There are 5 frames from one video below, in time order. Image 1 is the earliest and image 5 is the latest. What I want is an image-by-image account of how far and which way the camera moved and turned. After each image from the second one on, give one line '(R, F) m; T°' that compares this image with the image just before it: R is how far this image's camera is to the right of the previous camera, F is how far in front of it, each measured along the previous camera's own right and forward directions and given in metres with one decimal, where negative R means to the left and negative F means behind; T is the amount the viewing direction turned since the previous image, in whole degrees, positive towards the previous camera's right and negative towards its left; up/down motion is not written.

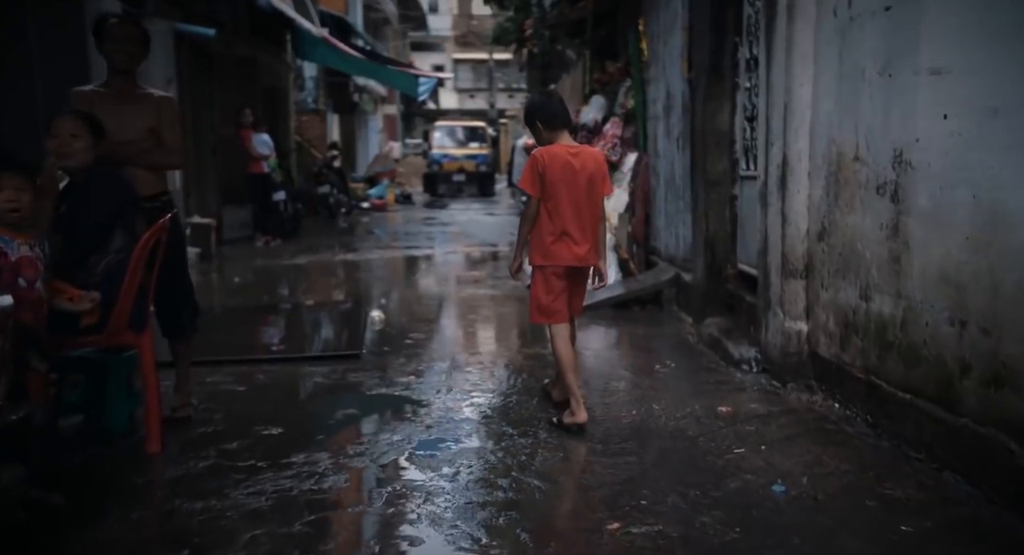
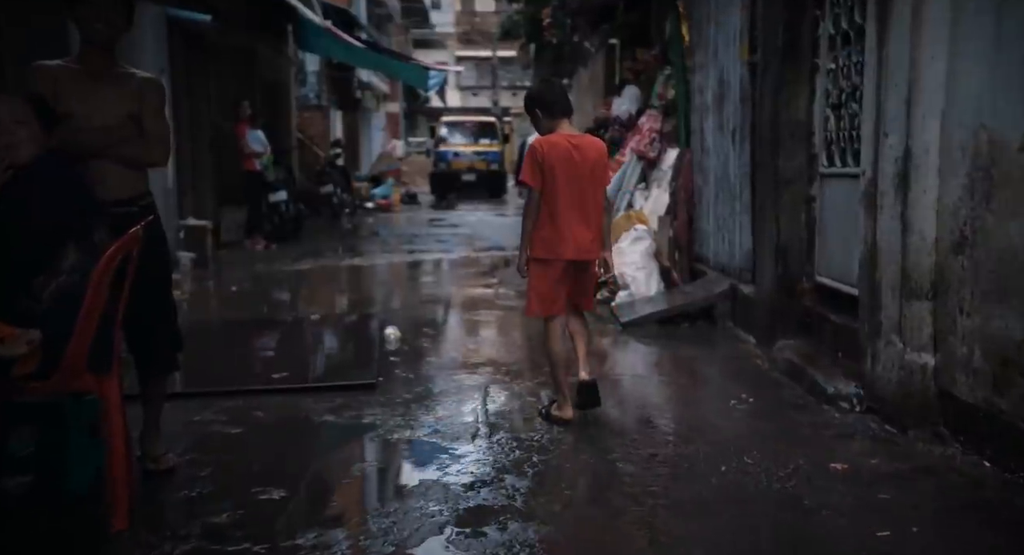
(-0.2, +1.0) m; 0°
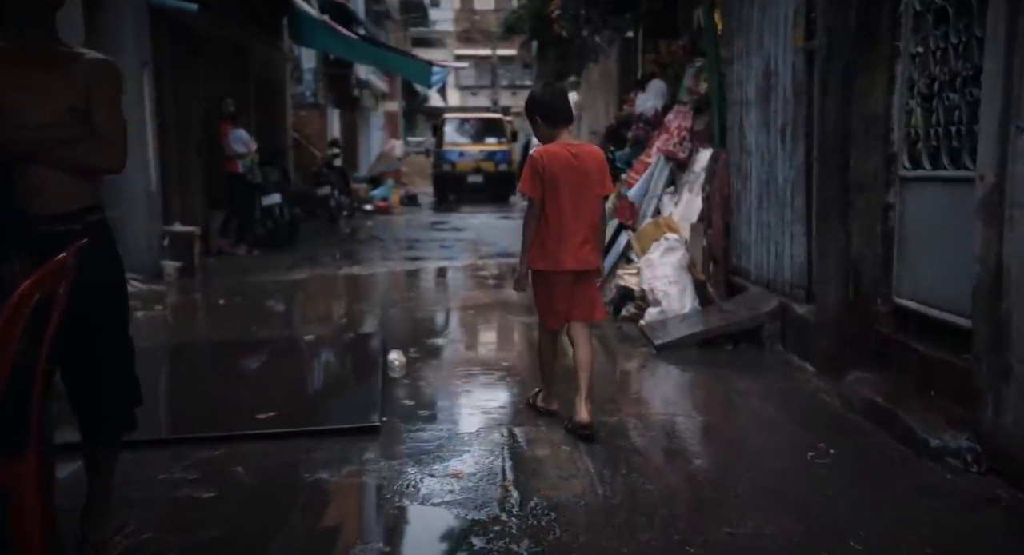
(-0.1, +0.9) m; 0°
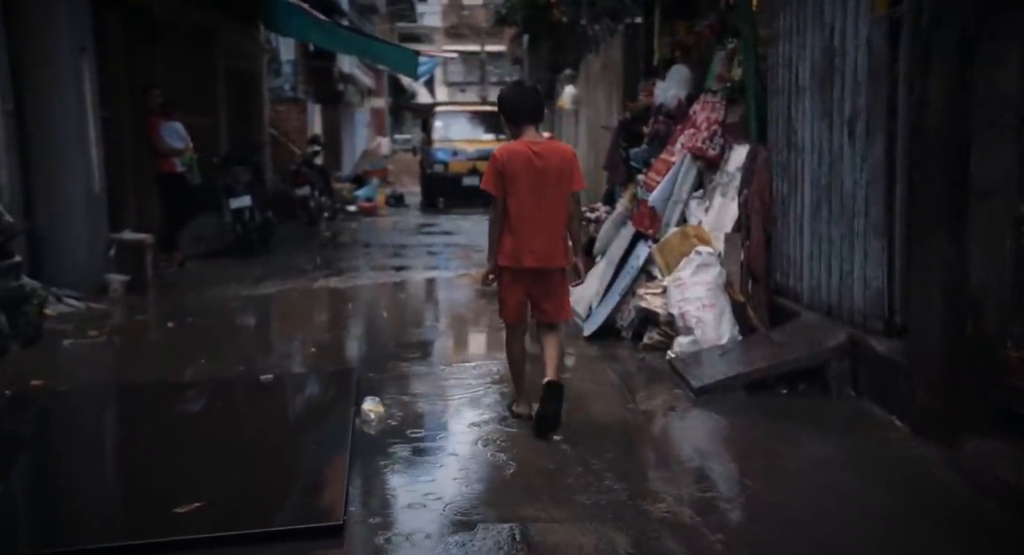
(-0.1, +1.3) m; +1°
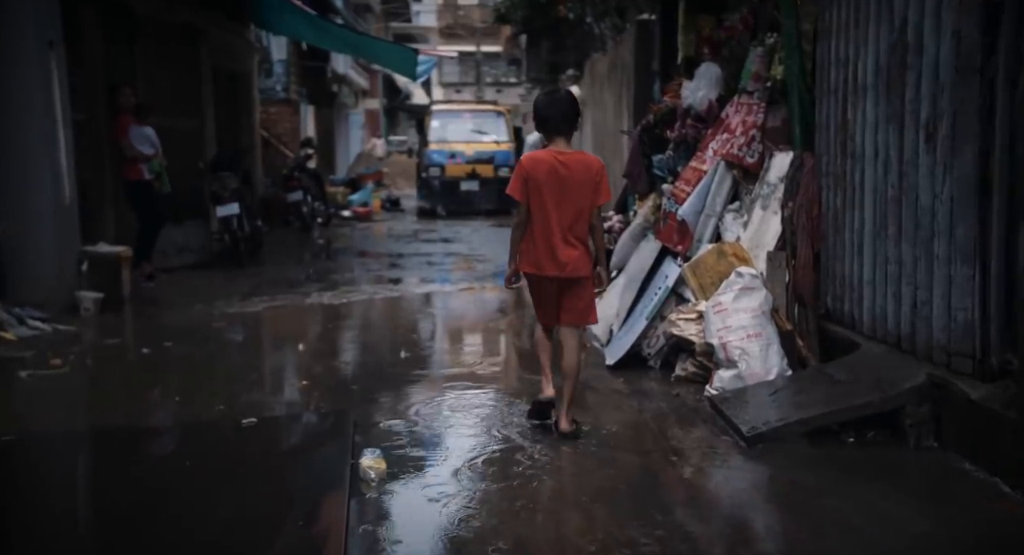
(-0.1, +0.8) m; 0°
